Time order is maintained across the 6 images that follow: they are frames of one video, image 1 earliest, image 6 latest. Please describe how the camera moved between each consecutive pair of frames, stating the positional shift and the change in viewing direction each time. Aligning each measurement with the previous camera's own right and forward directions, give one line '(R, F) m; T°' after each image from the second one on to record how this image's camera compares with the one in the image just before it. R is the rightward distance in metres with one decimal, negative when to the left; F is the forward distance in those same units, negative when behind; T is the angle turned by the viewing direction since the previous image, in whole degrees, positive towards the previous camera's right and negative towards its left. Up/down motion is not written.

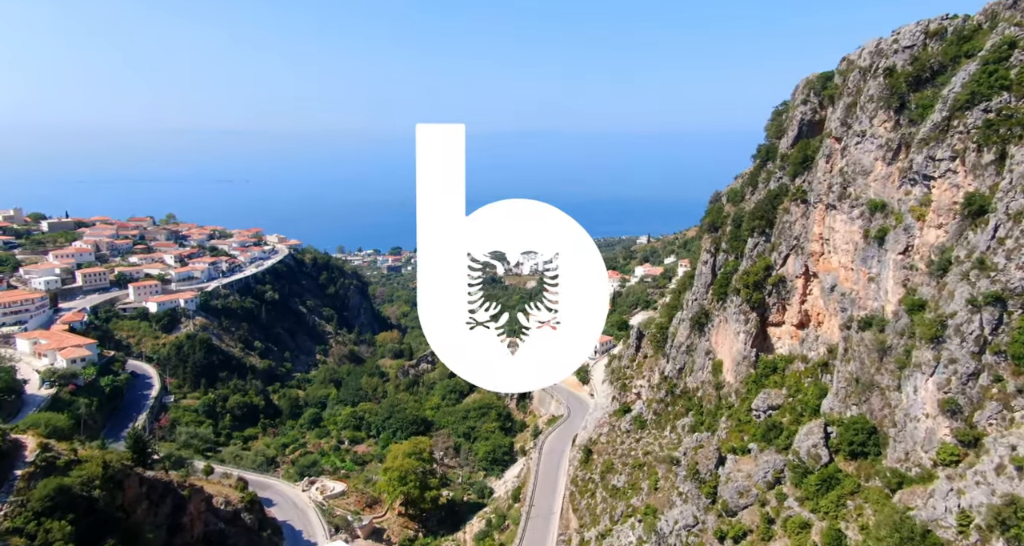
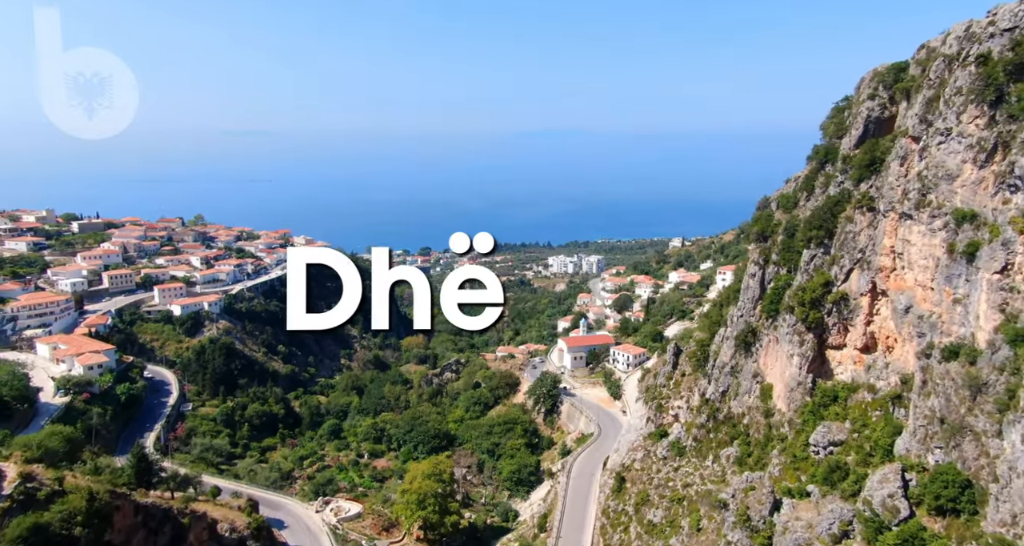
(+0.1, +2.0) m; -2°
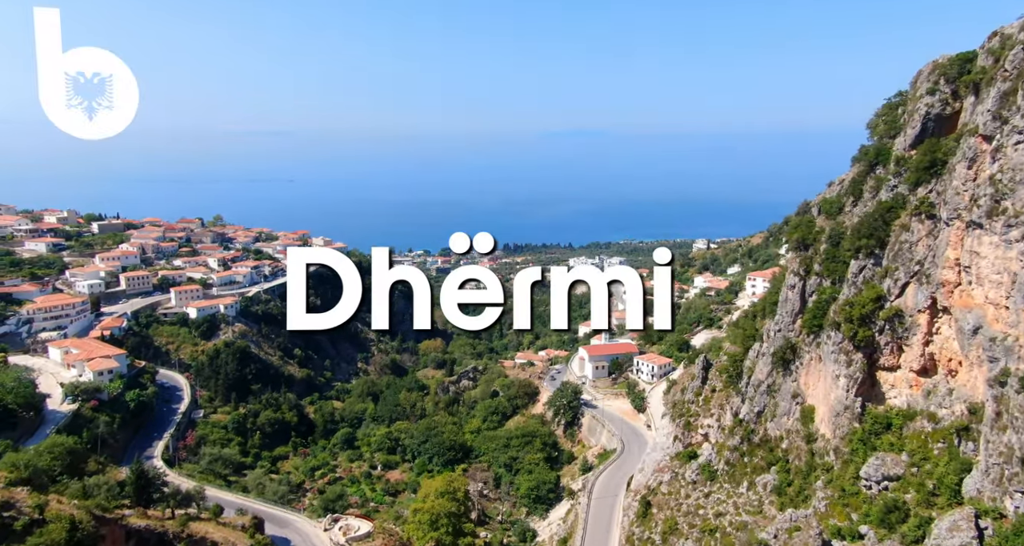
(+0.1, +1.5) m; -2°
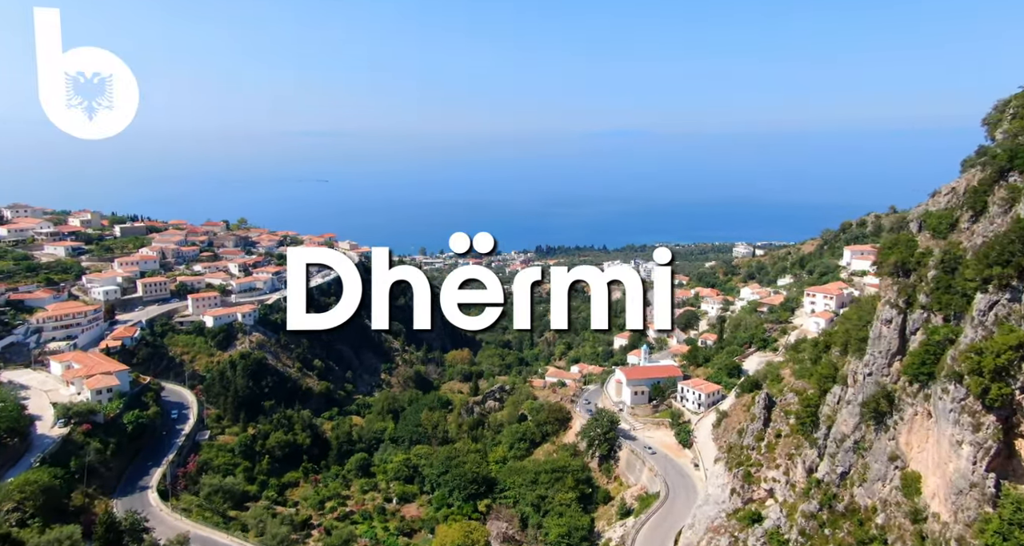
(+0.1, +3.6) m; -2°
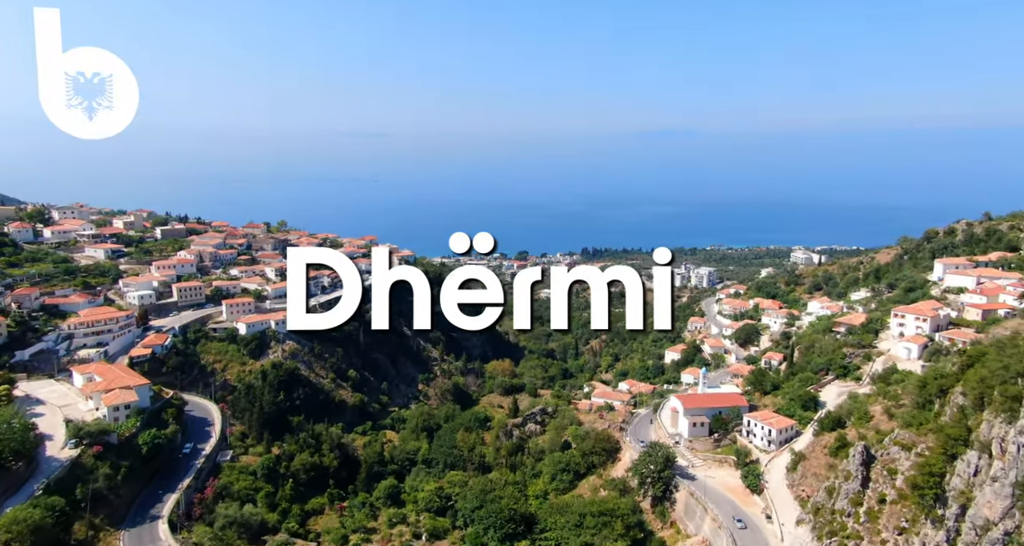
(0.0, +3.4) m; -4°
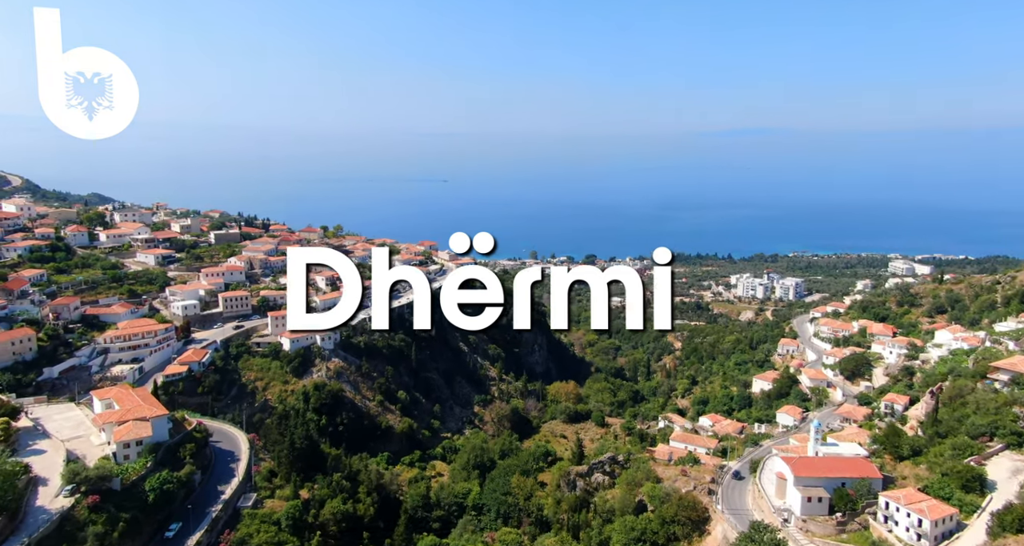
(0.0, +5.7) m; -5°
